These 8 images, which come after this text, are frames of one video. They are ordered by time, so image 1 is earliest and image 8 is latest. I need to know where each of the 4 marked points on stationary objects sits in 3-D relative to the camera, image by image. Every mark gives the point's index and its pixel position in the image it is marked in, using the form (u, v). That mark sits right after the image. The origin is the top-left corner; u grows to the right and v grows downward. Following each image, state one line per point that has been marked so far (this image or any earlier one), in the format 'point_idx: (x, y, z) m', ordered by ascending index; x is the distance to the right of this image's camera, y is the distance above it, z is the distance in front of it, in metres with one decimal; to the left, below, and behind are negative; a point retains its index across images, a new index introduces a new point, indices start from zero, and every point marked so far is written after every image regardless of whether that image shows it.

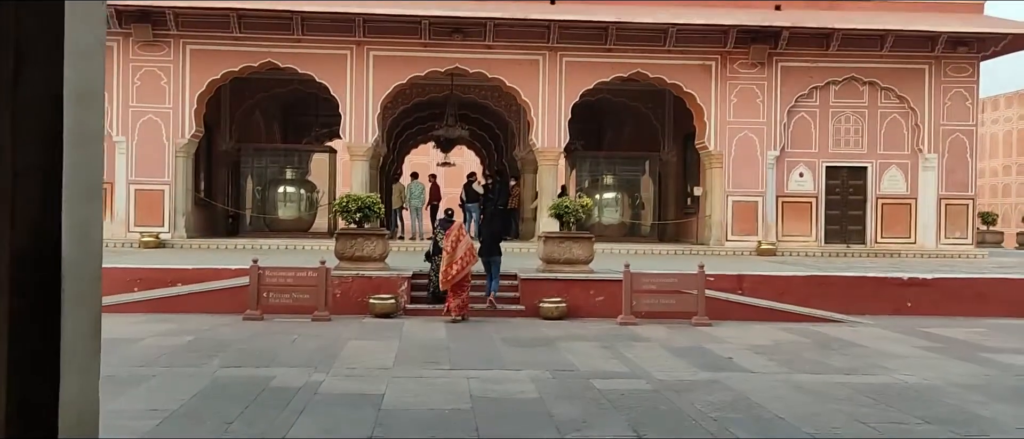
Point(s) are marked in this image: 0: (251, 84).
0: (-4.7, +2.5, +15.7) m
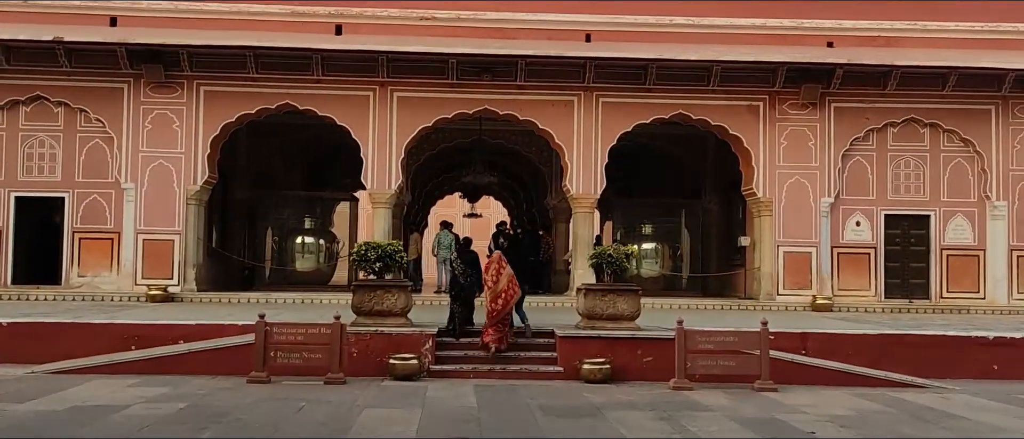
0: (-4.1, +1.6, +15.0) m
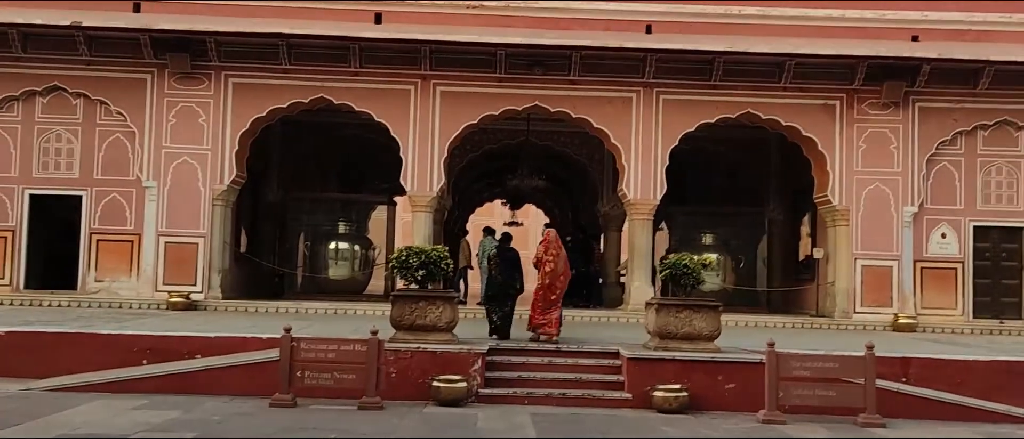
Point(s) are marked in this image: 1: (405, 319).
0: (-3.3, +1.5, +14.1) m
1: (-0.9, -0.8, +7.4) m
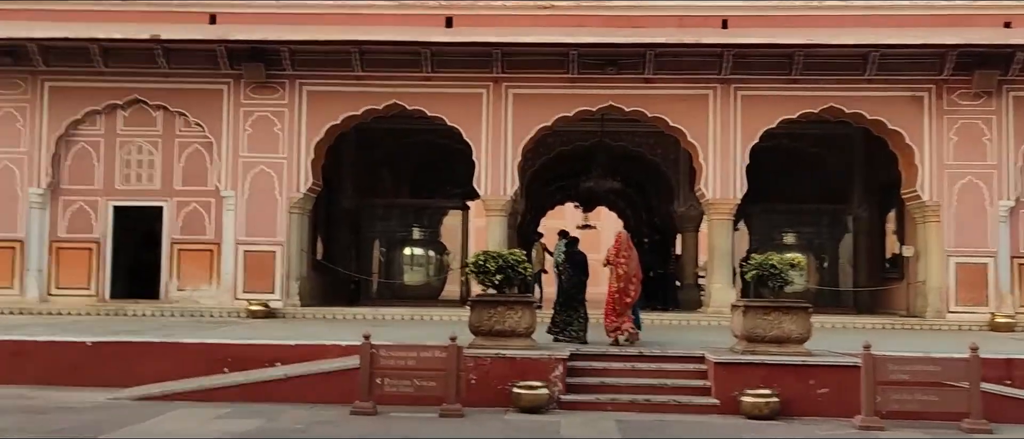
0: (-2.2, +1.4, +14.1) m
1: (-0.2, -0.9, +7.2) m
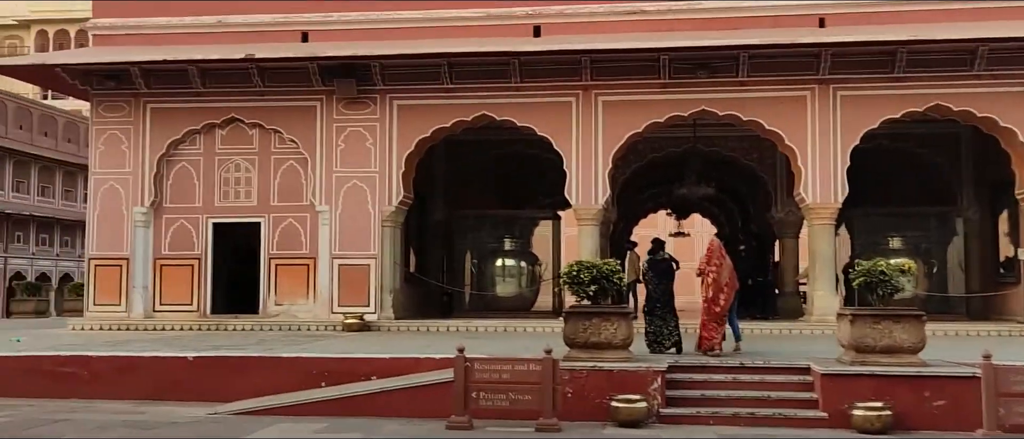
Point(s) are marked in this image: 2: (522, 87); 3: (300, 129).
0: (-0.7, +1.2, +14.1) m
1: (+0.6, -1.0, +7.1) m
2: (+0.1, +1.8, +11.6) m
3: (-2.9, +1.2, +11.9) m
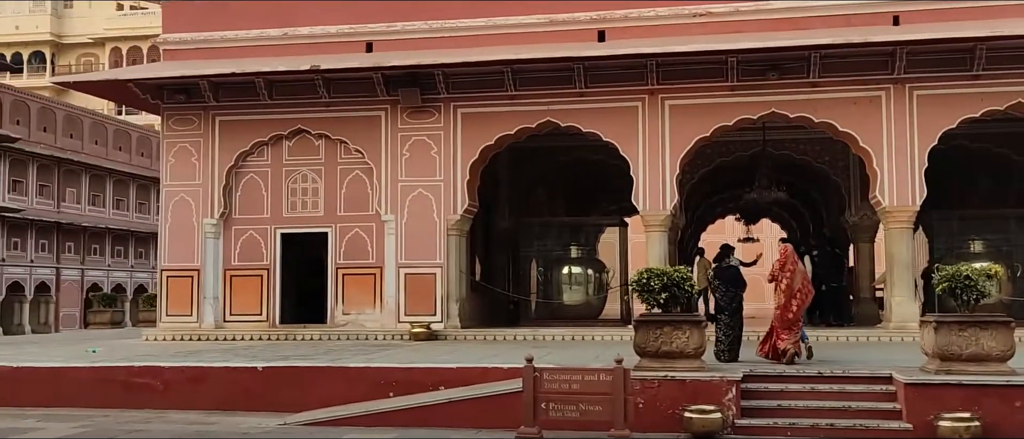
0: (+0.3, +1.1, +14.0) m
1: (+1.1, -1.0, +6.9) m
2: (+1.0, +1.7, +11.5) m
3: (-2.0, +1.1, +12.0) m
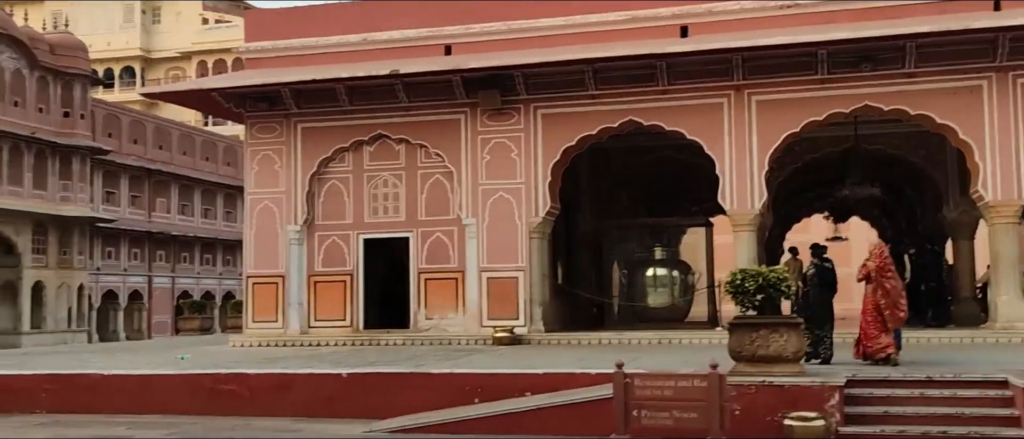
0: (+1.6, +1.0, +13.8) m
1: (+1.8, -1.0, +6.6) m
2: (+2.0, +1.7, +11.2) m
3: (-0.9, +1.0, +11.9) m
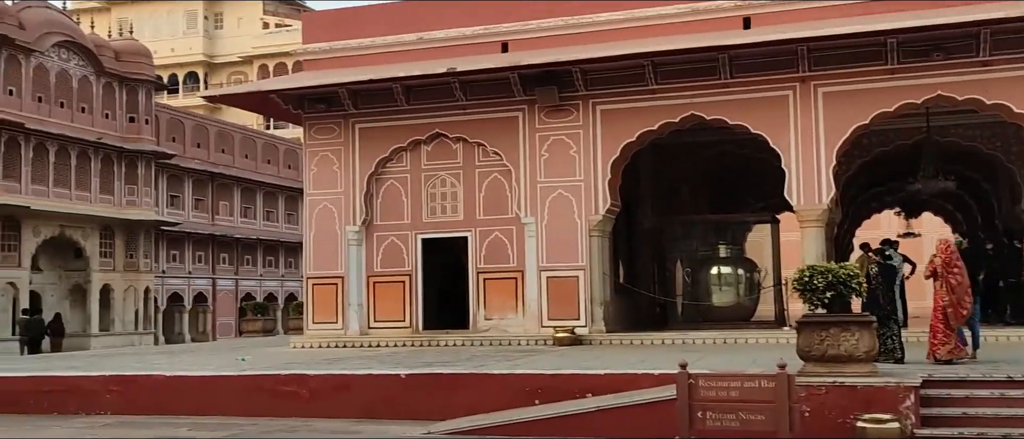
0: (+2.5, +1.1, +13.5) m
1: (+2.2, -0.9, +6.3) m
2: (+2.7, +1.7, +10.9) m
3: (-0.1, +1.0, +11.8) m
